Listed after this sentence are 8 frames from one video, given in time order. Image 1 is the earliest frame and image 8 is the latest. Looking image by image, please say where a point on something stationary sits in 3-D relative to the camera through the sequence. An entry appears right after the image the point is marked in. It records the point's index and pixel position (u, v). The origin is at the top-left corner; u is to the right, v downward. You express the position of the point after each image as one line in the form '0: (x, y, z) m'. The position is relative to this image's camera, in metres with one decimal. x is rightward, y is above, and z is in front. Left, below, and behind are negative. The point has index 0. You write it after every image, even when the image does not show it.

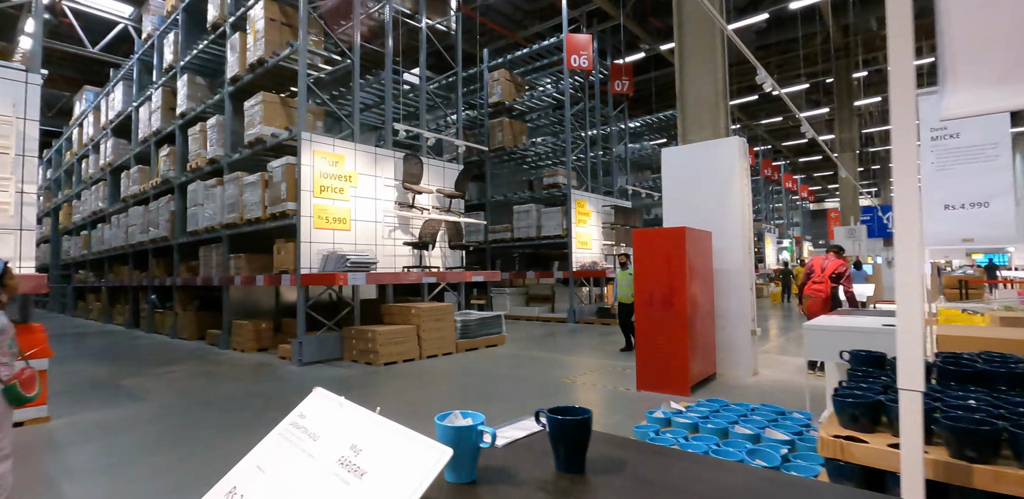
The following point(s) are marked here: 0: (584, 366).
0: (+1.0, -1.6, +6.9) m
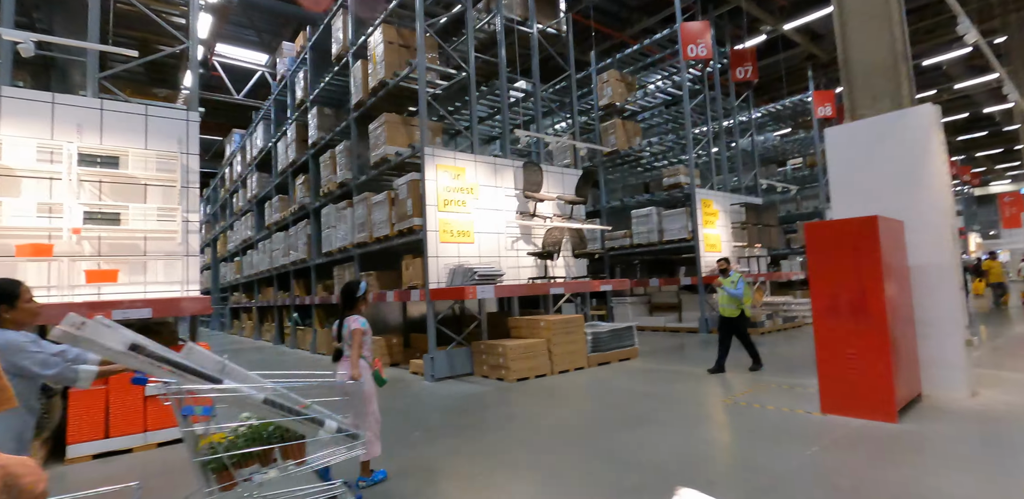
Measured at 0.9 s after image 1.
0: (+2.8, -1.6, +6.0) m
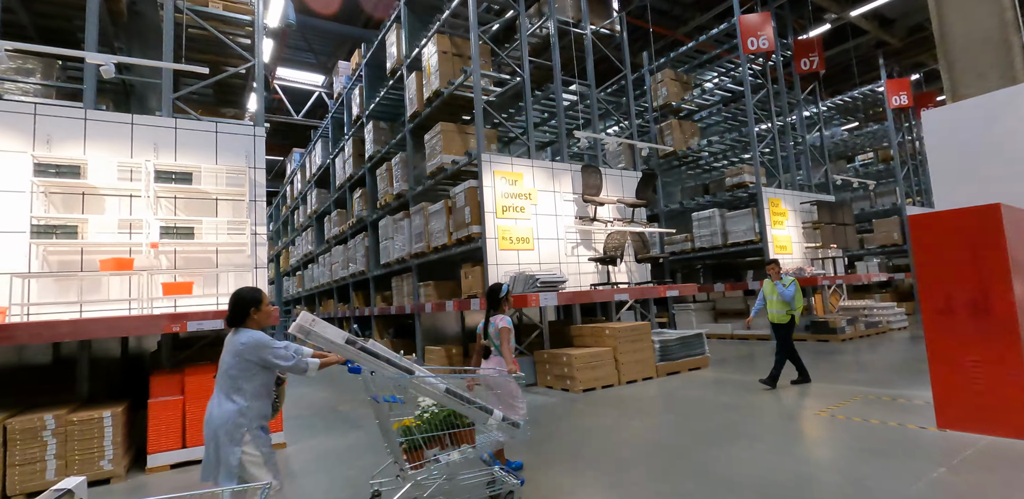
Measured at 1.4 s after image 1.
0: (+3.5, -1.6, +5.5) m
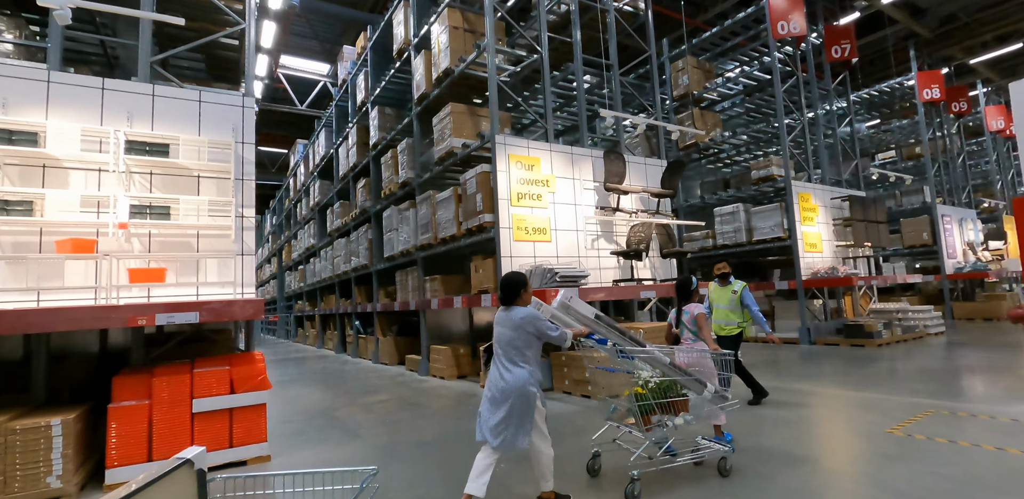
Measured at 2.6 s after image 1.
0: (+3.7, -1.5, +4.9) m
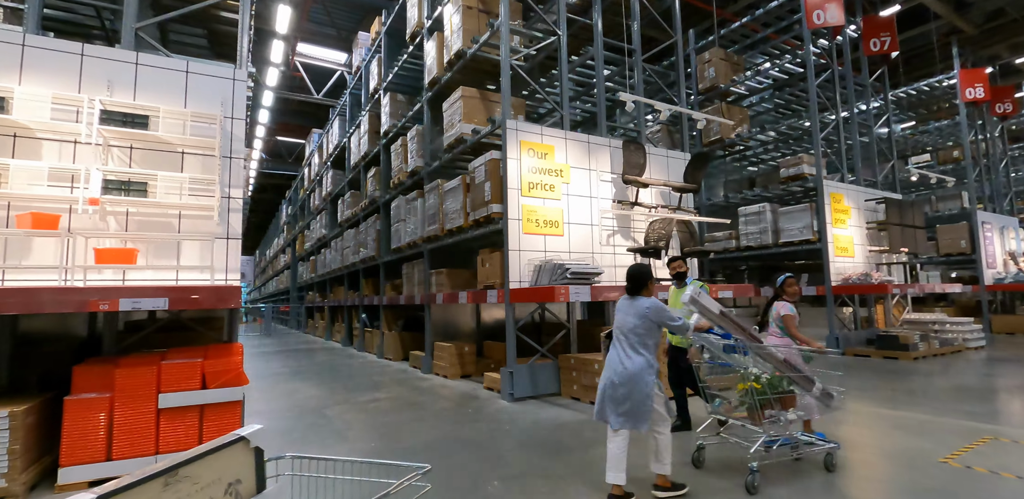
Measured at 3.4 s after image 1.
0: (+3.7, -1.6, +4.4) m
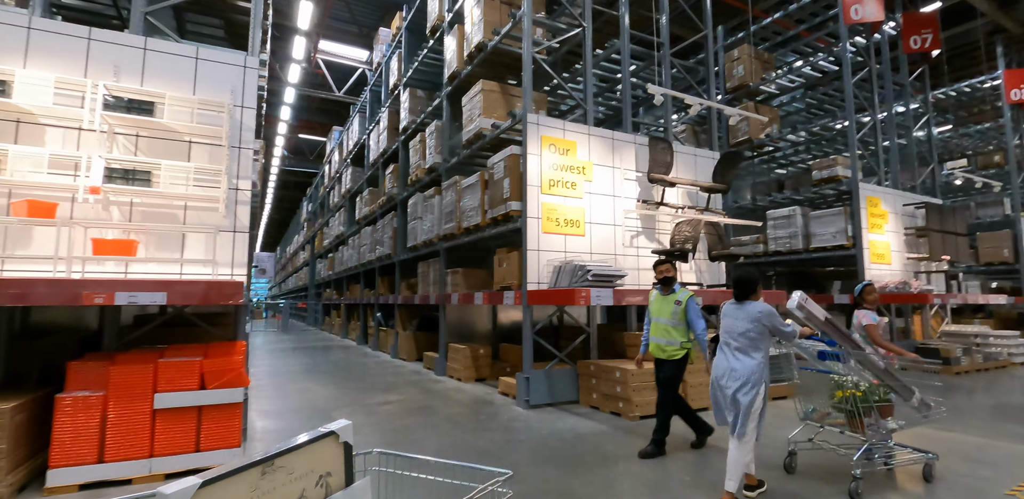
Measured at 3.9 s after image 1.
0: (+3.9, -1.6, +4.0) m
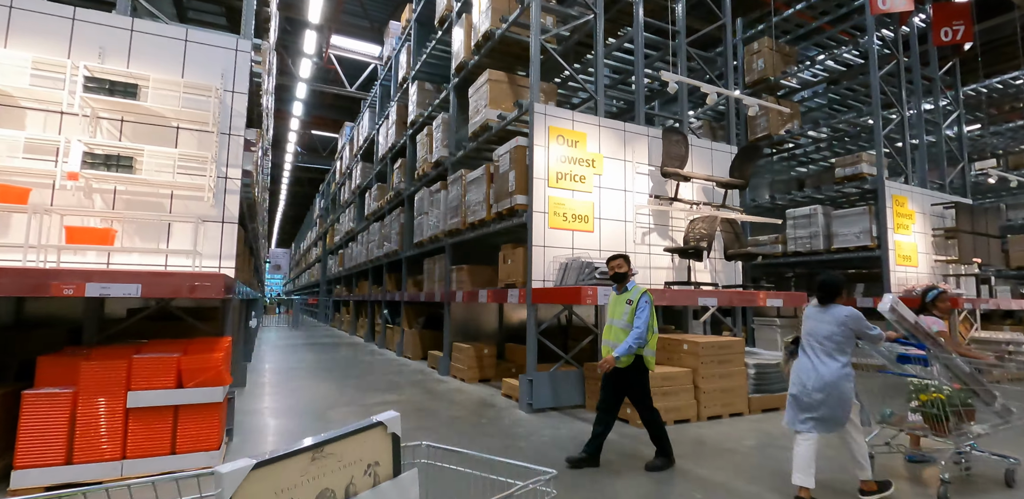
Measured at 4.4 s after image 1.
0: (+3.9, -1.6, +3.7) m
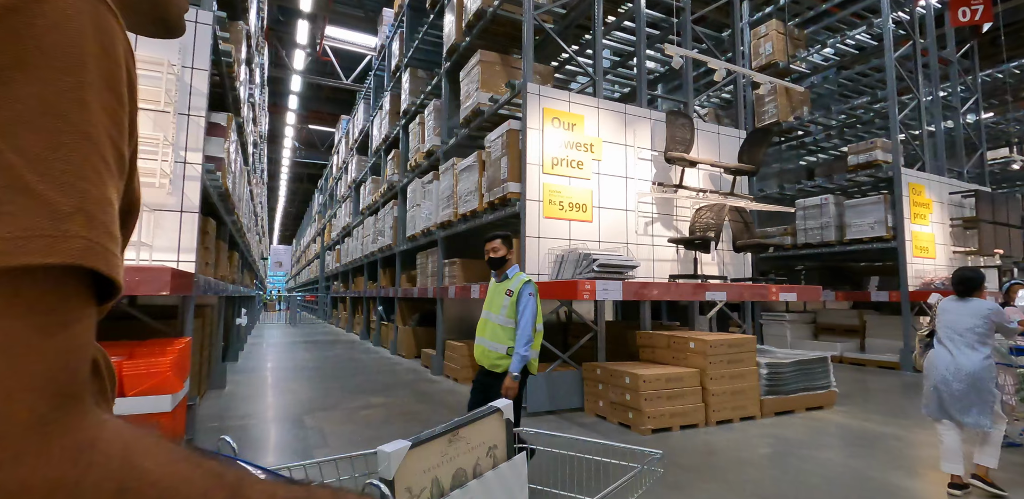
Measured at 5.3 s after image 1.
0: (+3.8, -1.6, +3.4) m
